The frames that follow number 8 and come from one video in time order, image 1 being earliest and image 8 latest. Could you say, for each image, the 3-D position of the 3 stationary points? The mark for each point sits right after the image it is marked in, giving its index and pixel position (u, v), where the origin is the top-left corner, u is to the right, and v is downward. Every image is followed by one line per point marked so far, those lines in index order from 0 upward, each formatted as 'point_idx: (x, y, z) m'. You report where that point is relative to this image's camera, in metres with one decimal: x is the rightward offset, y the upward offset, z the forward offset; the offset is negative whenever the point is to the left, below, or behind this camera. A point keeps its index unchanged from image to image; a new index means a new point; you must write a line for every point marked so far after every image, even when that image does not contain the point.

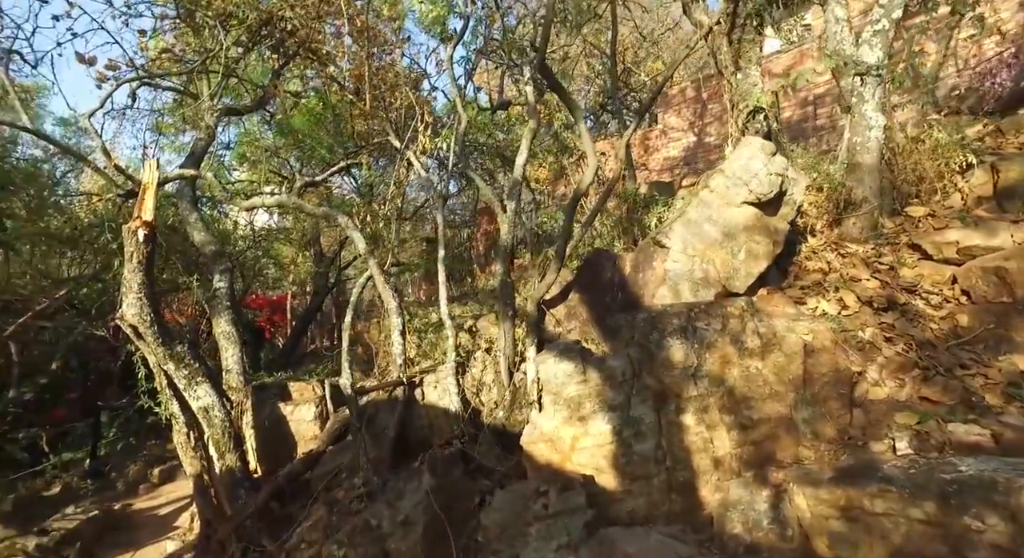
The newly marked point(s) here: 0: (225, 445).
0: (-2.5, -1.4, +4.5) m
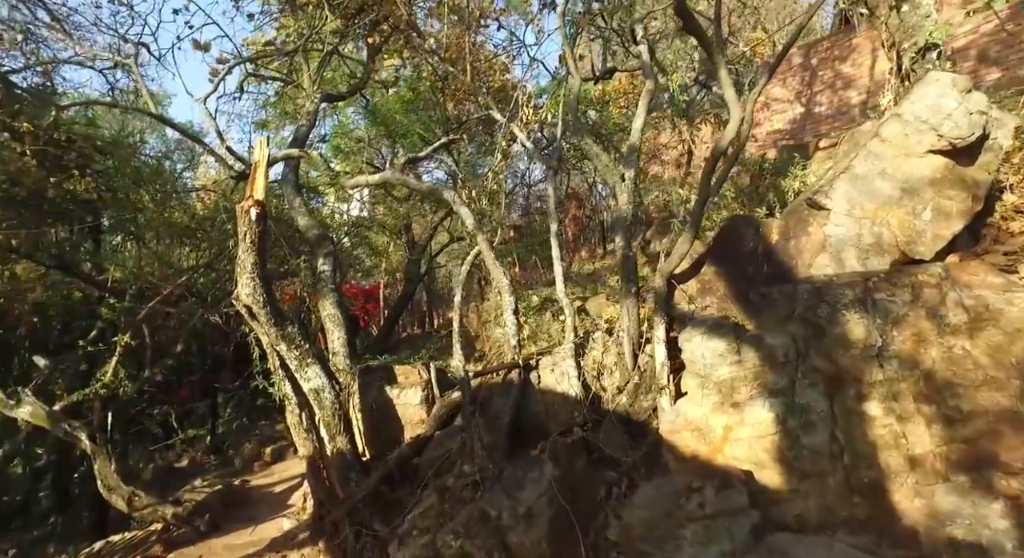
0: (-1.5, -1.3, +4.5) m
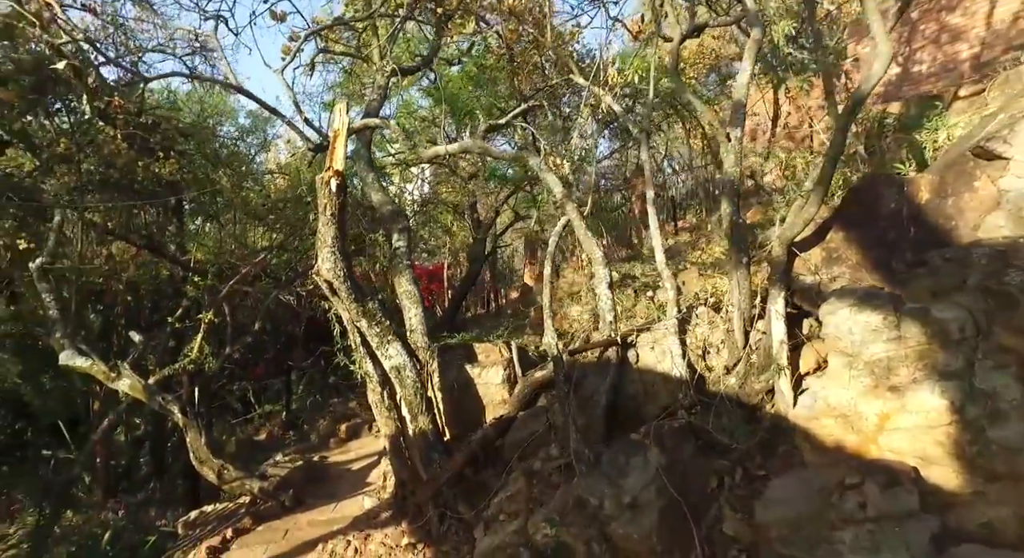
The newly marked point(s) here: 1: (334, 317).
0: (-0.8, -1.0, +4.3) m
1: (-1.7, -0.4, +4.9) m
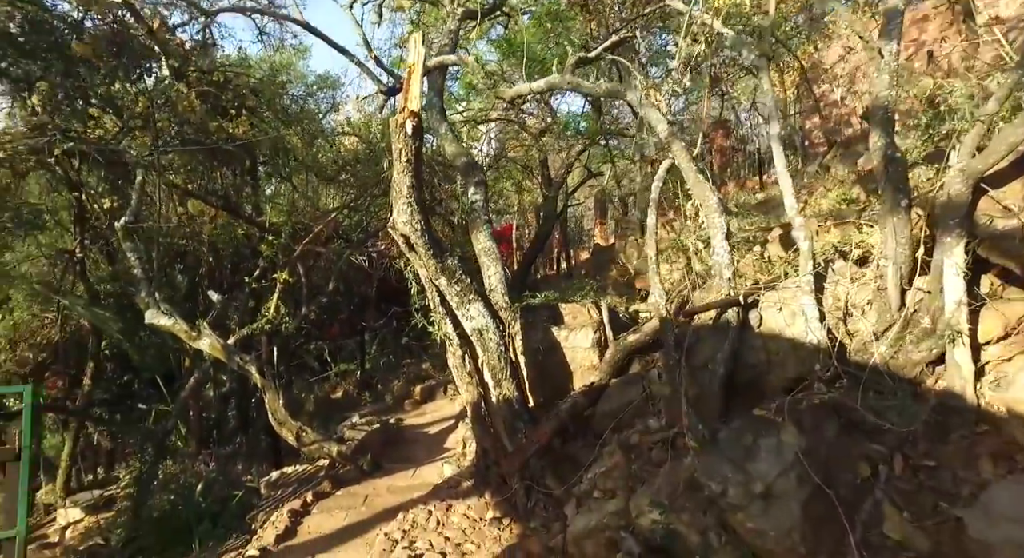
0: (-0.1, -0.7, +4.0) m
1: (-0.9, 0.0, +4.6) m
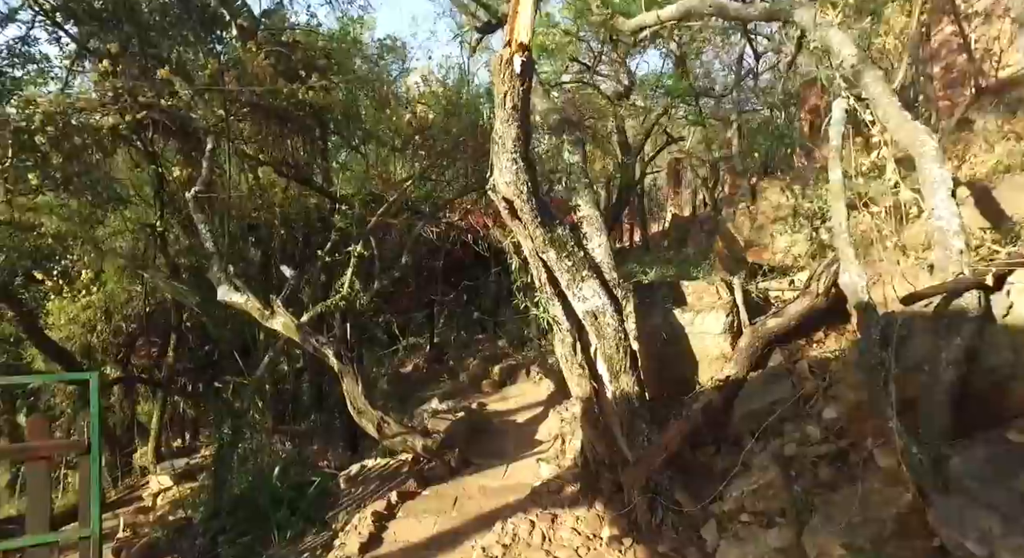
0: (+0.7, -0.5, +3.3) m
1: (-0.1, +0.2, +4.0) m
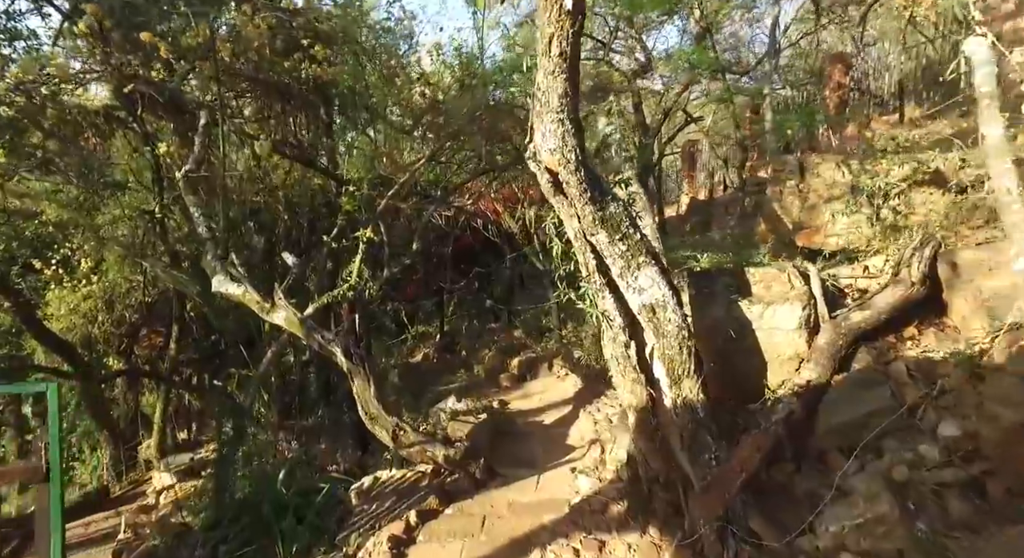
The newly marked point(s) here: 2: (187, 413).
0: (+0.9, -0.4, +2.8) m
1: (+0.2, +0.3, +3.4) m
2: (-6.9, -2.8, +11.0) m
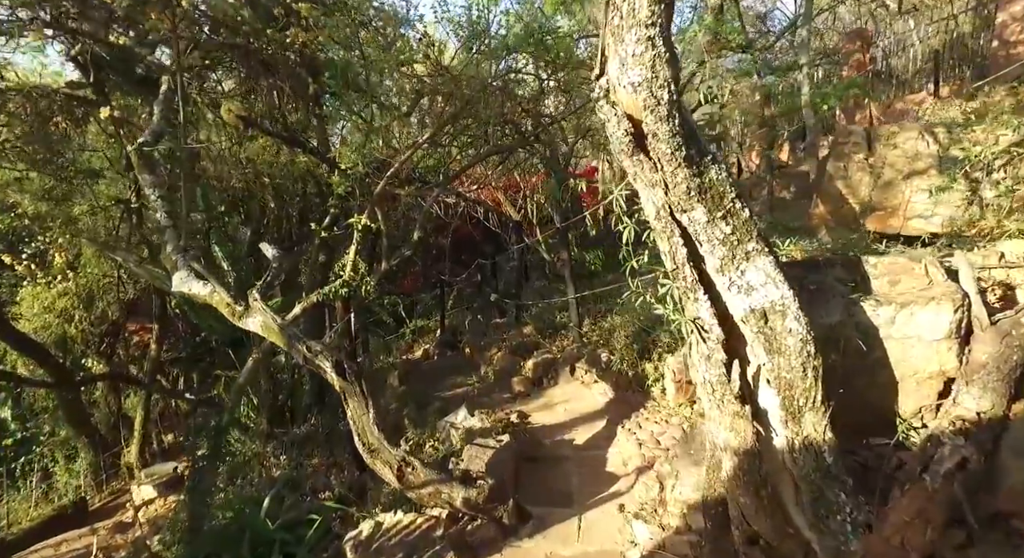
0: (+1.1, -0.4, +2.0) m
1: (+0.4, +0.3, +2.6) m
2: (-6.7, -2.7, +10.2) m
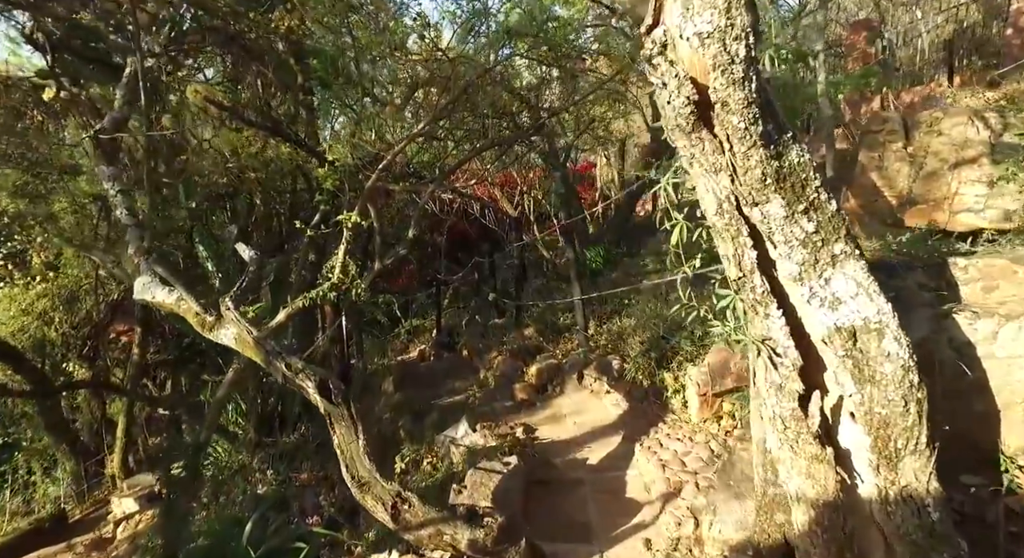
0: (+1.2, -0.5, +1.6) m
1: (+0.4, +0.3, +2.2) m
2: (-6.7, -2.8, +9.7) m
